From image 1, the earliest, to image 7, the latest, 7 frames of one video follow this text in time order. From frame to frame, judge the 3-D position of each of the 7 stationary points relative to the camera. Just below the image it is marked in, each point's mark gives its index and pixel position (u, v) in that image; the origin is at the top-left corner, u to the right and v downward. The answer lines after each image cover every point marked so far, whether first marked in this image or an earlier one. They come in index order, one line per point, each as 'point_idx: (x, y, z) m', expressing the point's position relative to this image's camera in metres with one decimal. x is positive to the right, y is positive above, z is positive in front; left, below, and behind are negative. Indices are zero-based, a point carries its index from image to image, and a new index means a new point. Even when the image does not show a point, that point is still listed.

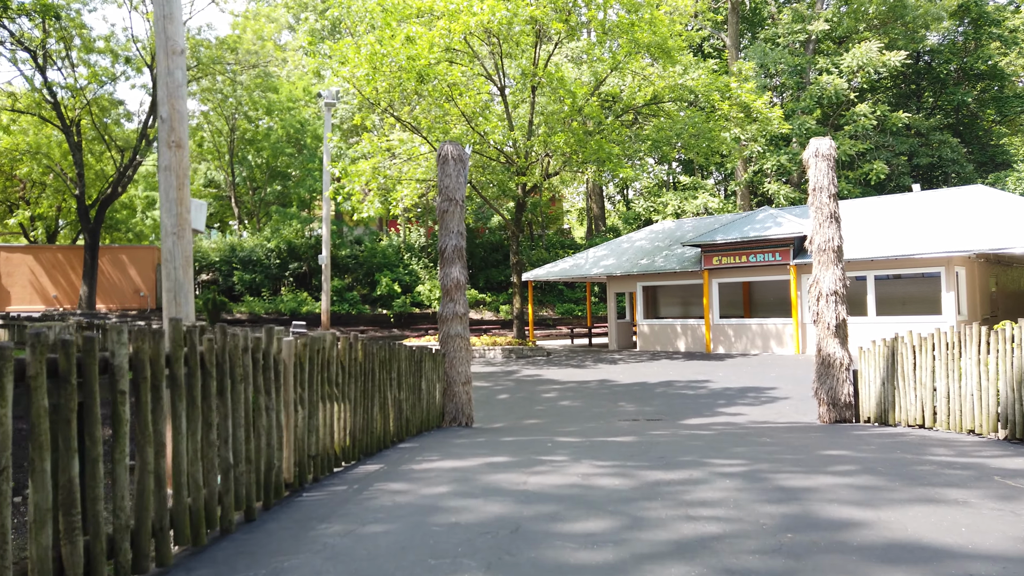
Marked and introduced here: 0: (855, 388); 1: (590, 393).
0: (+5.1, -1.5, +11.0) m
1: (+1.7, -2.2, +15.7) m
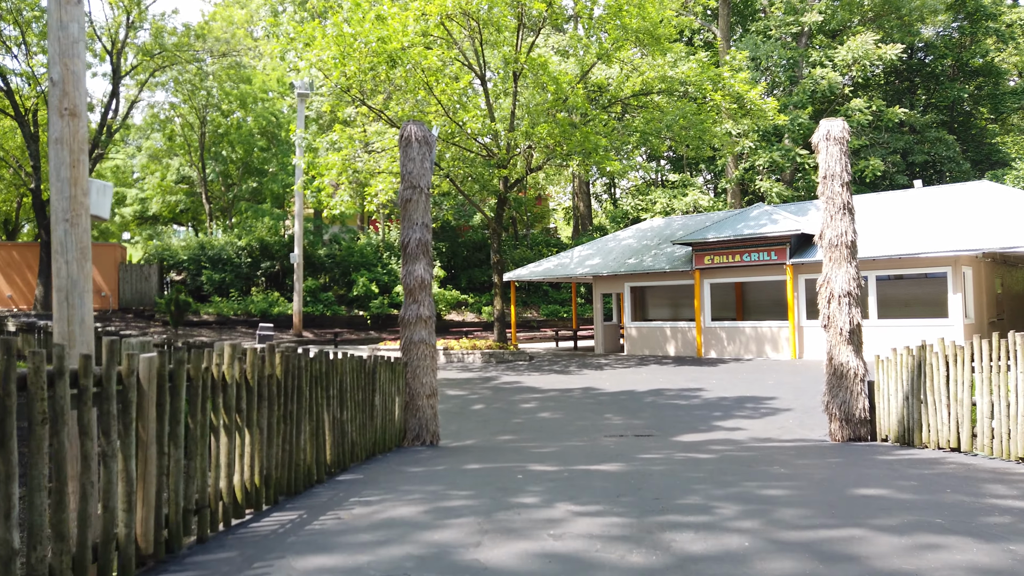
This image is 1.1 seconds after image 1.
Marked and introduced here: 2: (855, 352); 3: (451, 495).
0: (+4.7, -1.5, +9.7) m
1: (+1.2, -2.2, +14.4) m
2: (+4.5, -0.8, +9.7) m
3: (-0.5, -1.6, +5.7) m
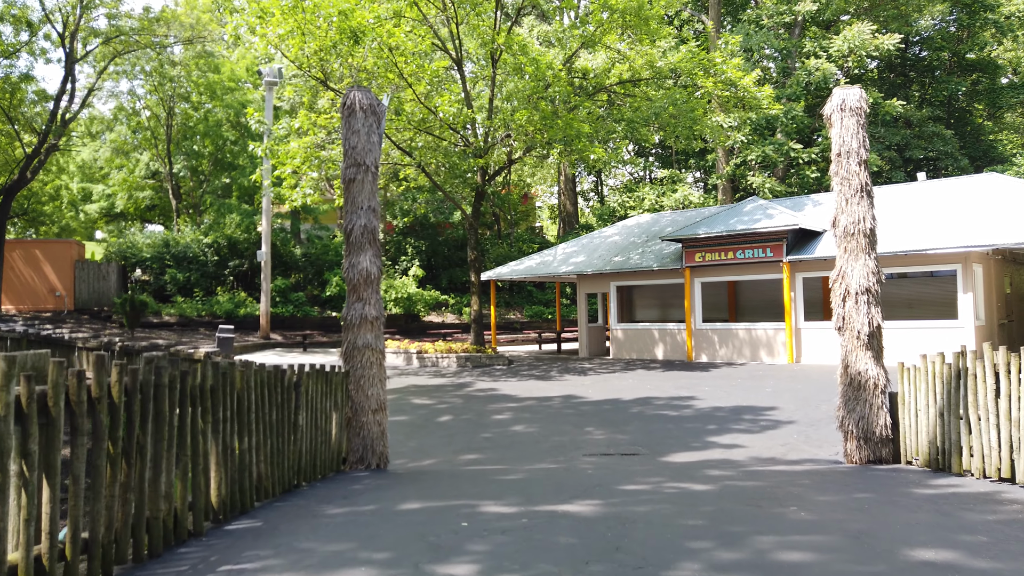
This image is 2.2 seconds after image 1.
0: (+4.2, -1.4, +8.2) m
1: (+0.7, -2.2, +12.9) m
2: (+4.1, -0.8, +8.3) m
3: (-0.8, -1.5, +4.2) m
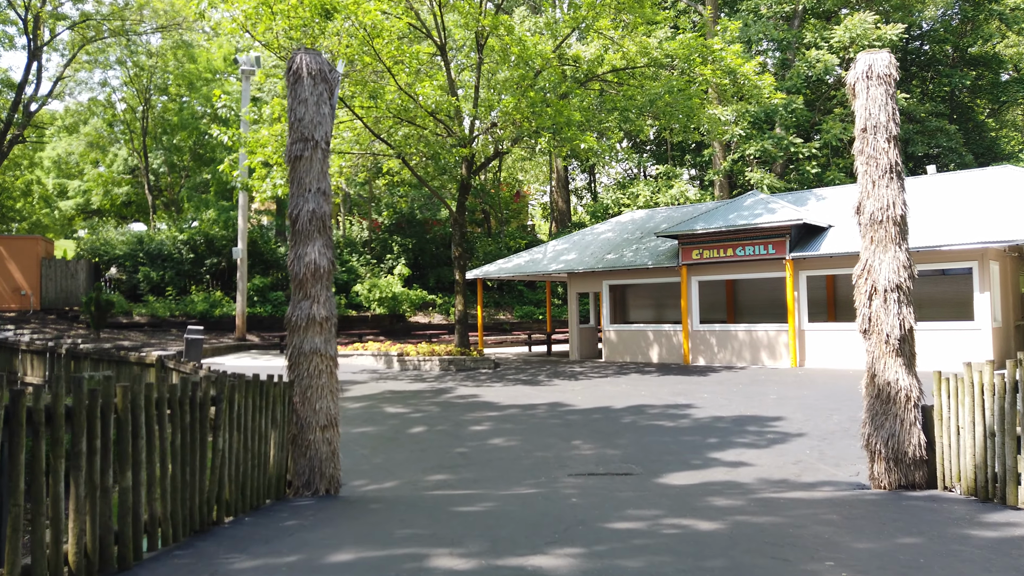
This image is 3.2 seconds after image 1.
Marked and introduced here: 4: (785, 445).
0: (+4.0, -1.4, +7.1) m
1: (+0.4, -2.2, +11.7) m
2: (+3.8, -0.8, +7.1) m
3: (-1.1, -1.5, +2.9) m
4: (+3.6, -2.1, +9.9) m
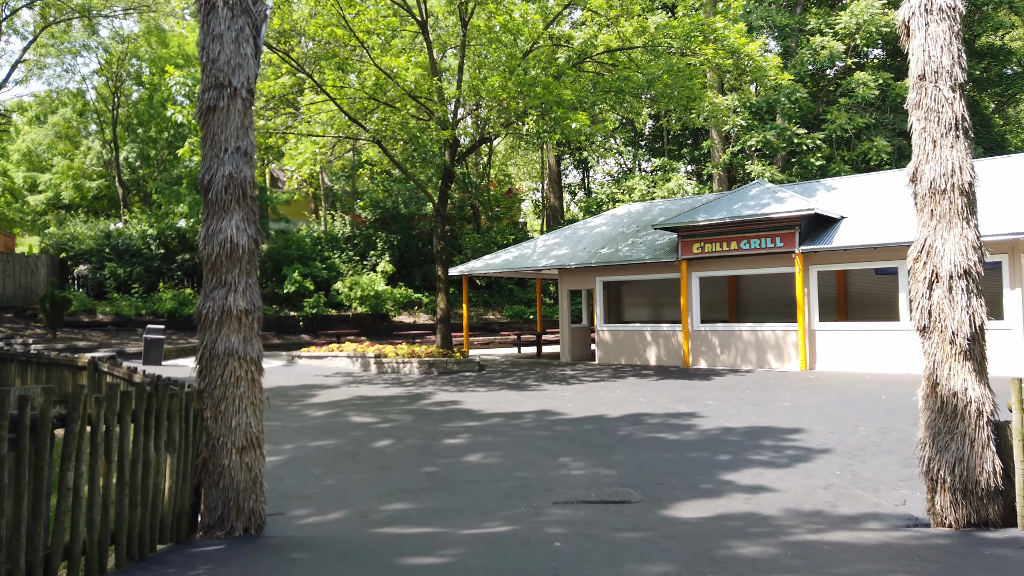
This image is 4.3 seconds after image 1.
0: (+3.7, -1.3, +5.6) m
1: (+0.1, -2.1, +10.2) m
2: (+3.5, -0.7, +5.7) m
3: (-1.3, -1.3, +1.4) m
4: (+3.4, -2.0, +8.4) m
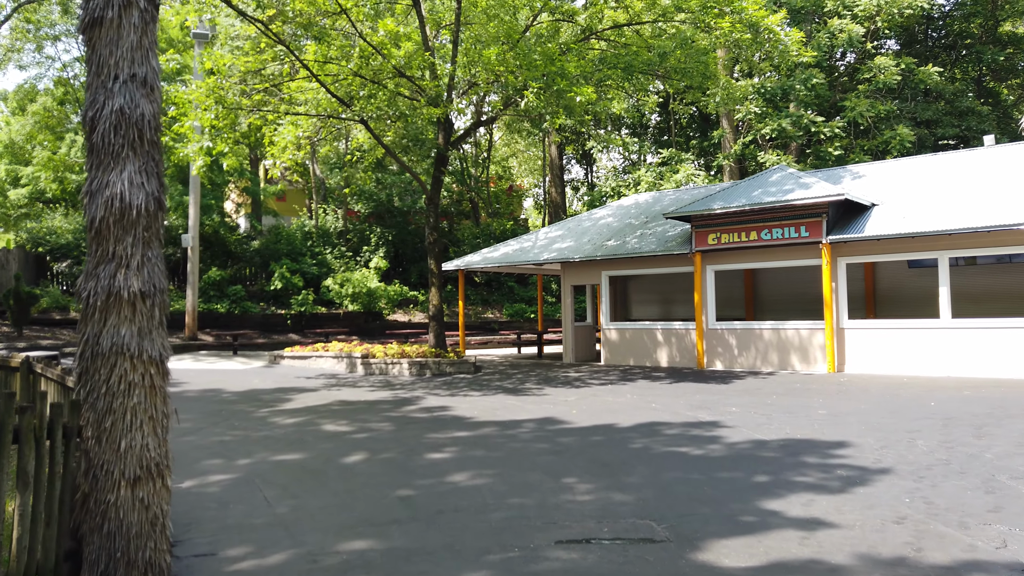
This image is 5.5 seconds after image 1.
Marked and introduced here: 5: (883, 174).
0: (+3.6, -1.2, +4.1) m
1: (0.0, -1.9, +8.7) m
2: (+3.5, -0.5, +4.1) m
3: (-1.4, -1.2, -0.1) m
4: (+3.3, -1.9, +6.9) m
5: (+8.5, +2.6, +17.1) m
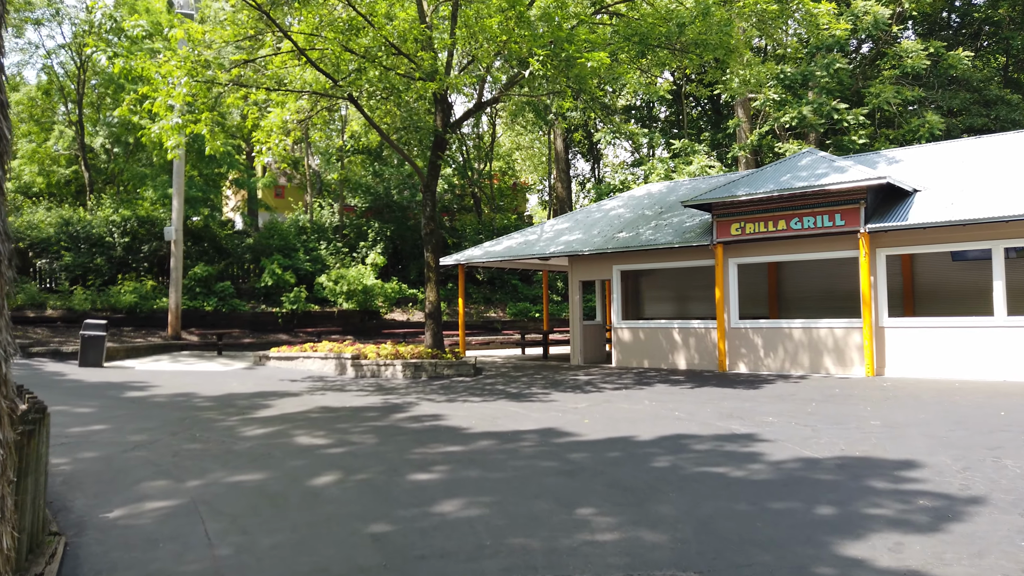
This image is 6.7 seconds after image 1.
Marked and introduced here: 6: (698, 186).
0: (+3.6, -1.0, +2.6) m
1: (+0.1, -1.8, +7.2) m
2: (+3.5, -0.4, +2.7) m
3: (-1.4, -1.1, -1.5) m
4: (+3.3, -1.7, +5.5) m
5: (+8.6, +2.7, +15.6) m
6: (+4.8, +2.6, +19.3) m
